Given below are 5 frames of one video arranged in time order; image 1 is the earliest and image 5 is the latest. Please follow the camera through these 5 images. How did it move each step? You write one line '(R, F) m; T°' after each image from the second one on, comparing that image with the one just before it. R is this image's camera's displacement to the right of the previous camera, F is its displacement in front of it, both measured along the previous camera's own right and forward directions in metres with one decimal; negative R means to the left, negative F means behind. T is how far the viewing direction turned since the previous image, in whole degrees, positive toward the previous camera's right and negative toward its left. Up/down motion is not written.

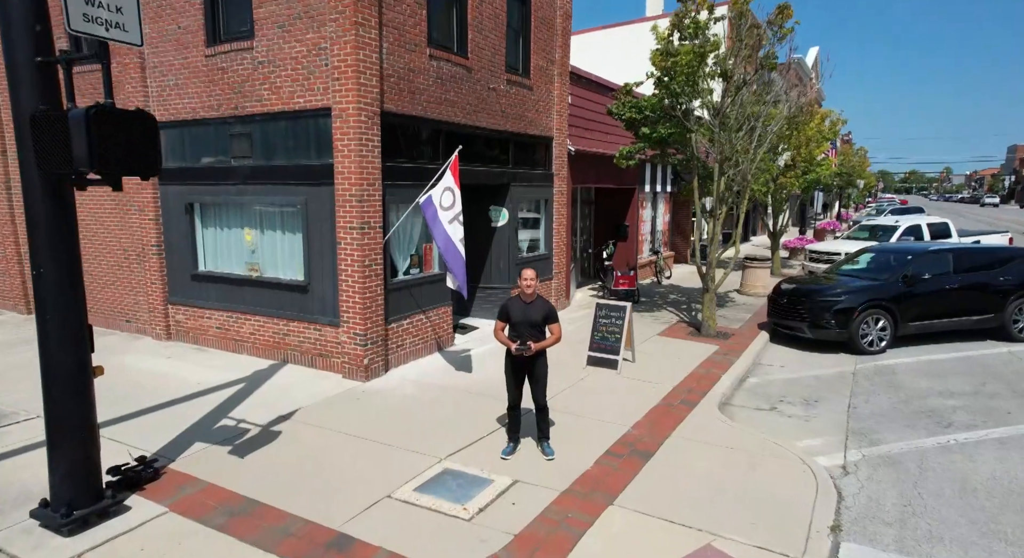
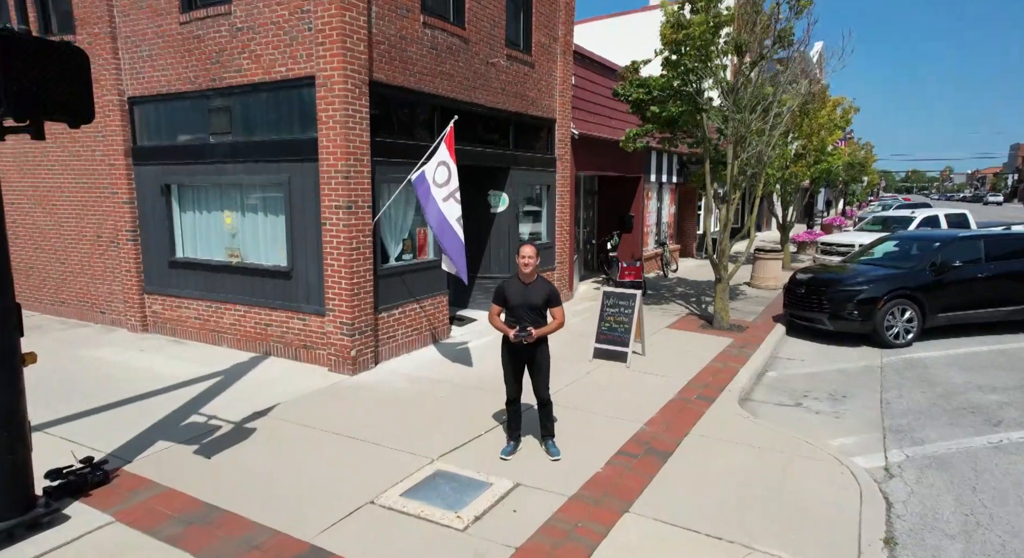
(0.0, +0.7) m; 0°
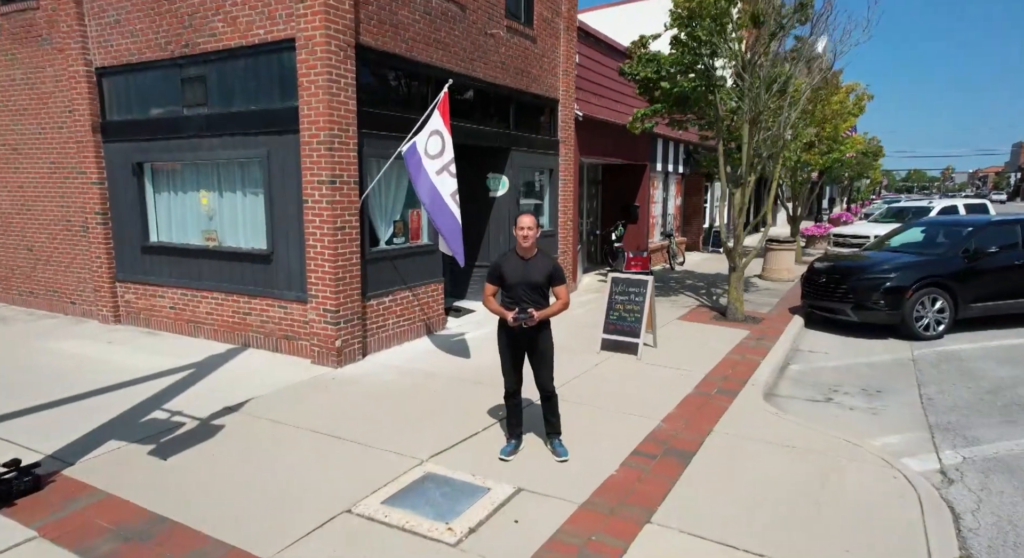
(0.0, +0.7) m; 0°
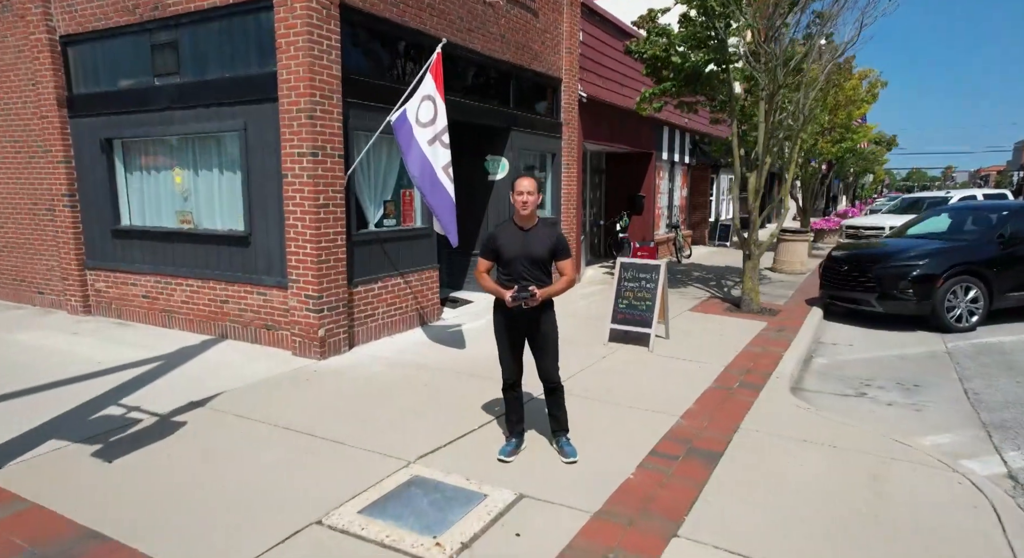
(0.0, +0.6) m; 0°
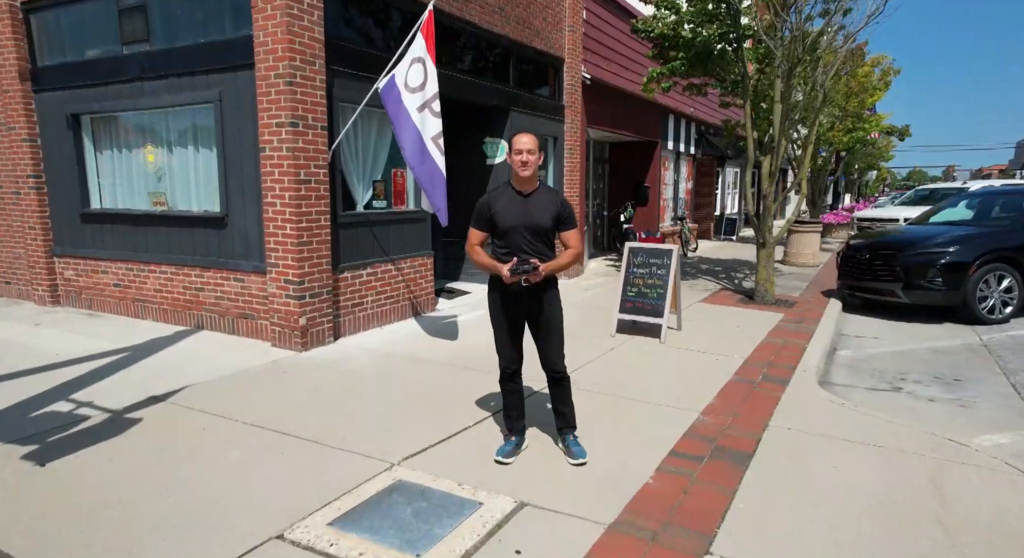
(0.0, +0.5) m; 0°
